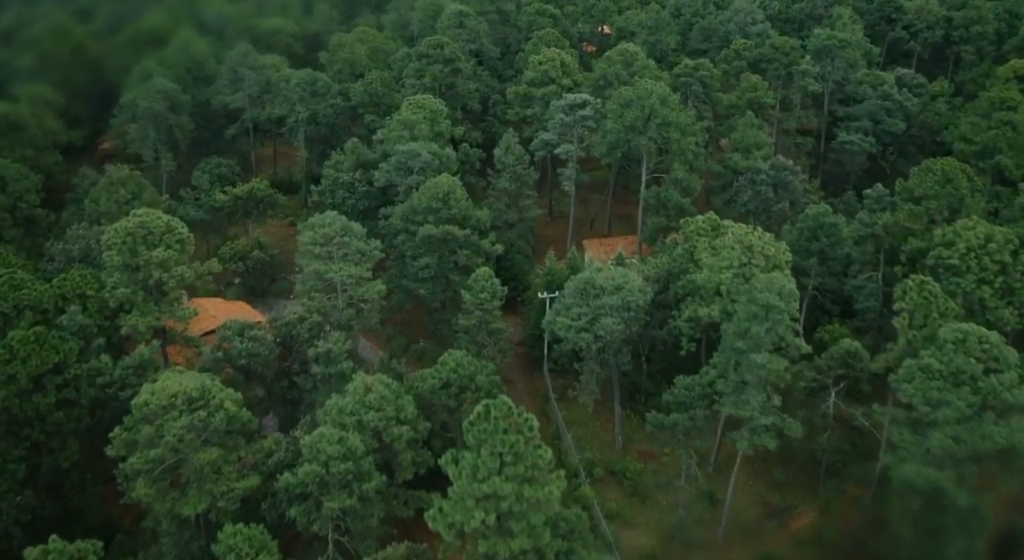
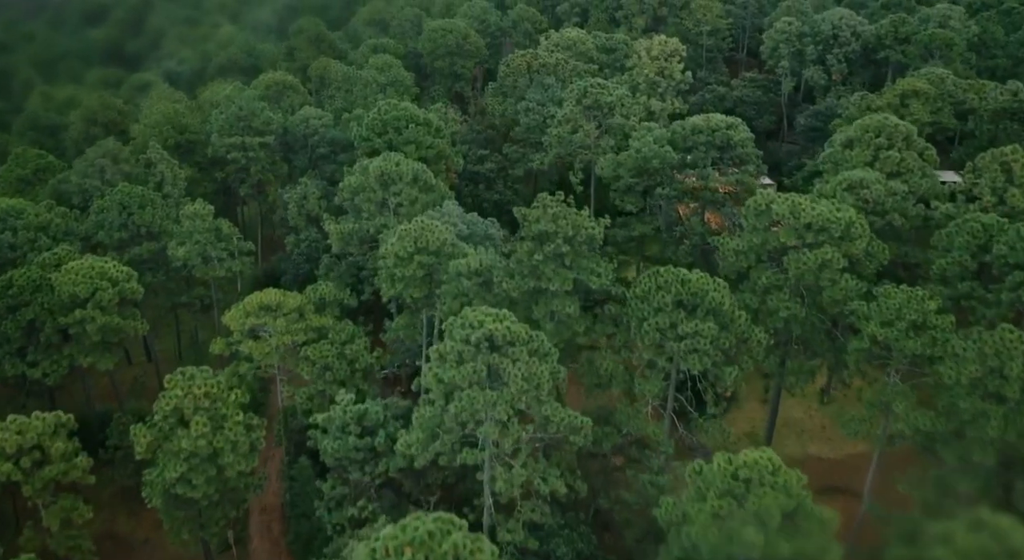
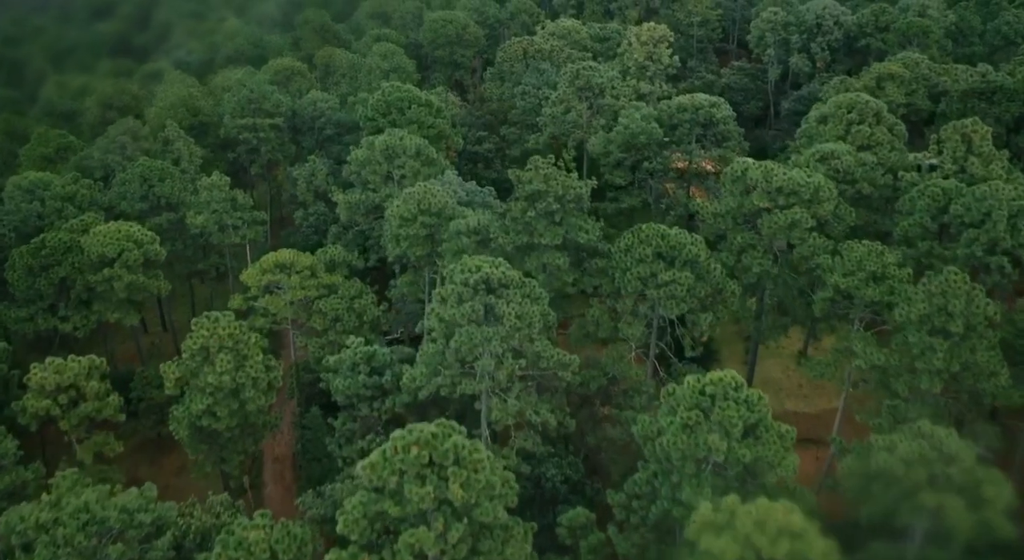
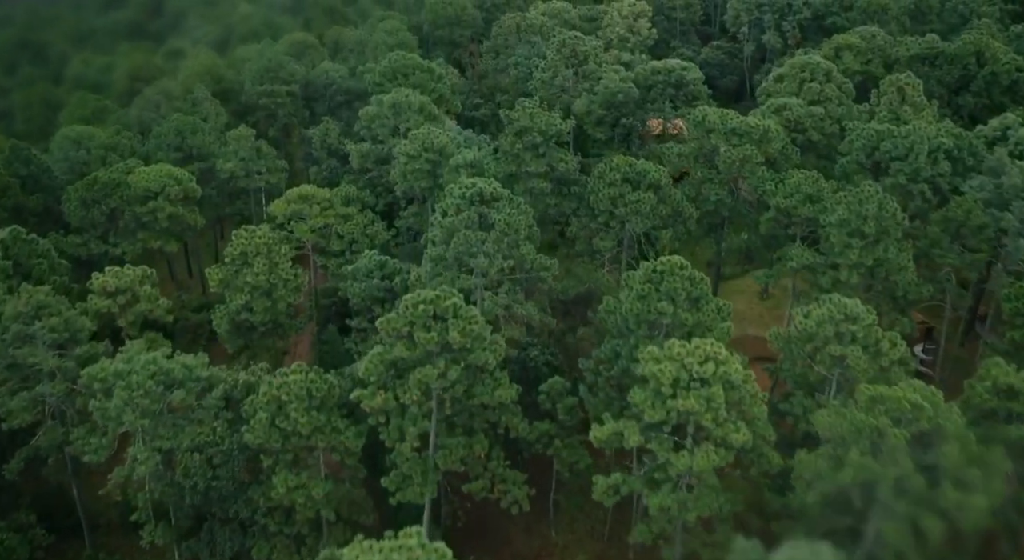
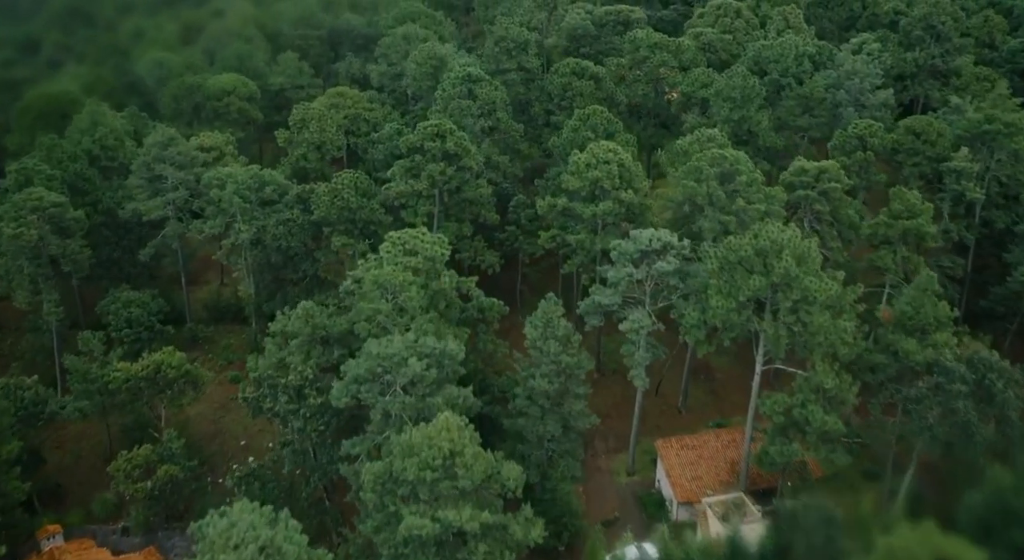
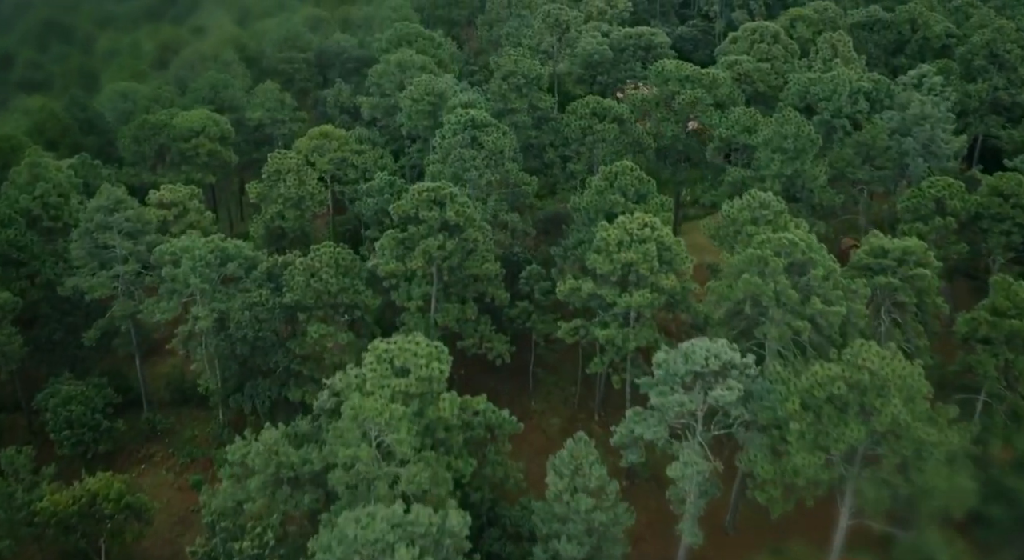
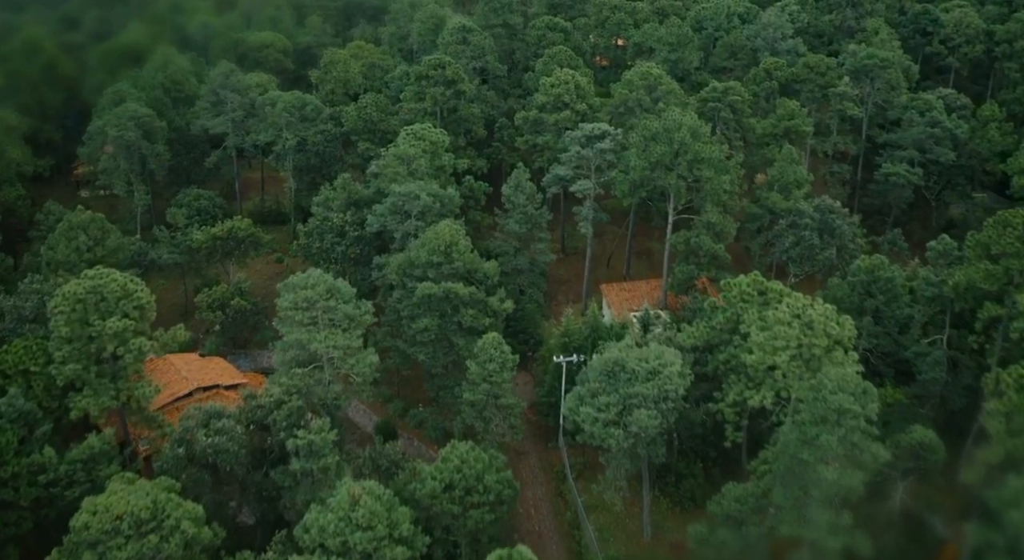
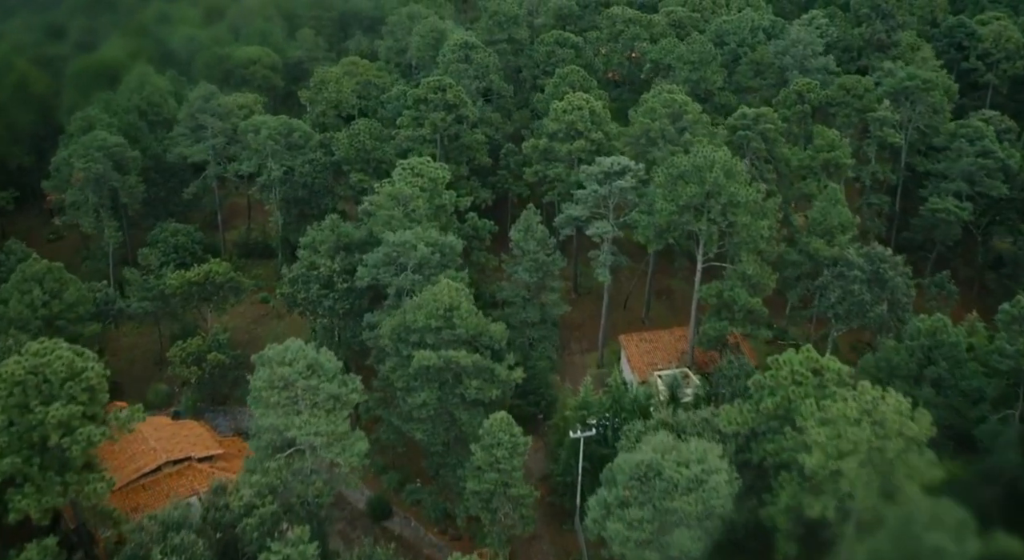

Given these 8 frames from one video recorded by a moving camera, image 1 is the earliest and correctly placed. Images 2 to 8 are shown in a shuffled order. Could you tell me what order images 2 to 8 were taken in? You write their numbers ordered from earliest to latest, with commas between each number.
7, 8, 5, 6, 4, 3, 2
